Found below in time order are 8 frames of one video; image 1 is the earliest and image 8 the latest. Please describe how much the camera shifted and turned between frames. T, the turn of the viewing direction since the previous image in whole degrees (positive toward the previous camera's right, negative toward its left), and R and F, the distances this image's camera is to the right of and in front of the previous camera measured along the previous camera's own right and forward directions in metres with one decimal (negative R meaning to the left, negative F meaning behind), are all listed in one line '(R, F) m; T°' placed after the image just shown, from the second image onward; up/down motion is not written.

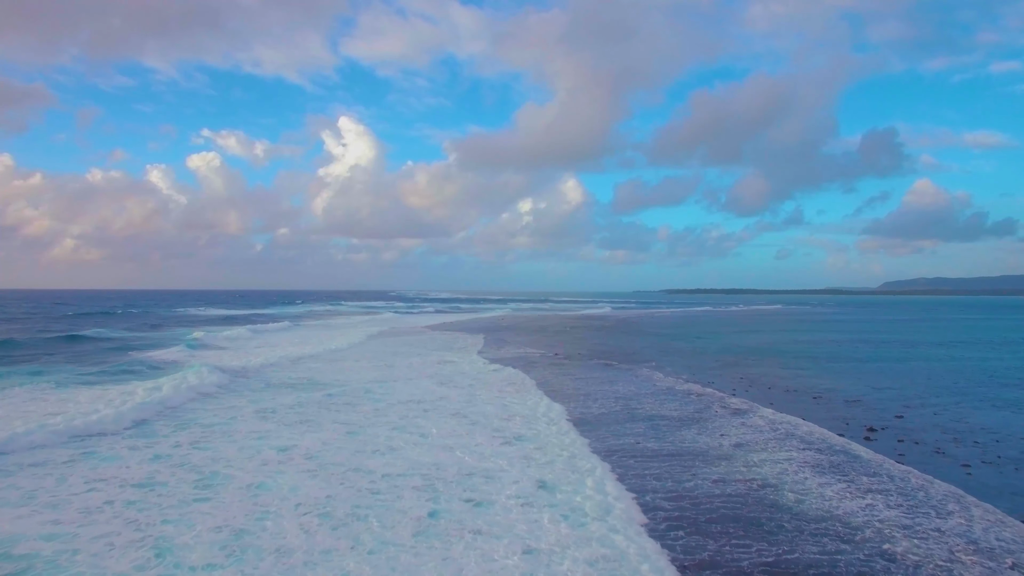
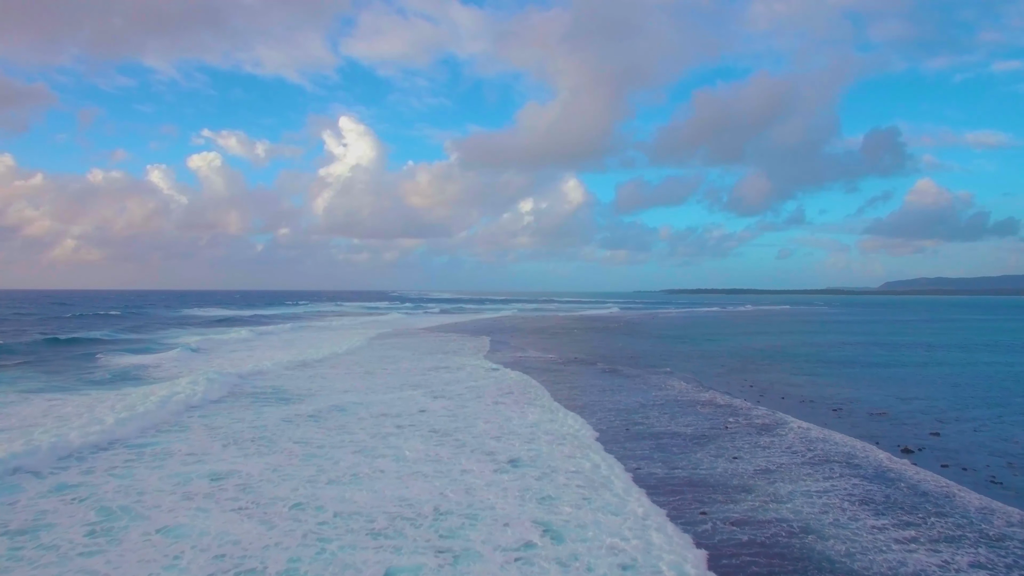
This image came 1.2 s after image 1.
(-0.2, +0.6) m; 0°
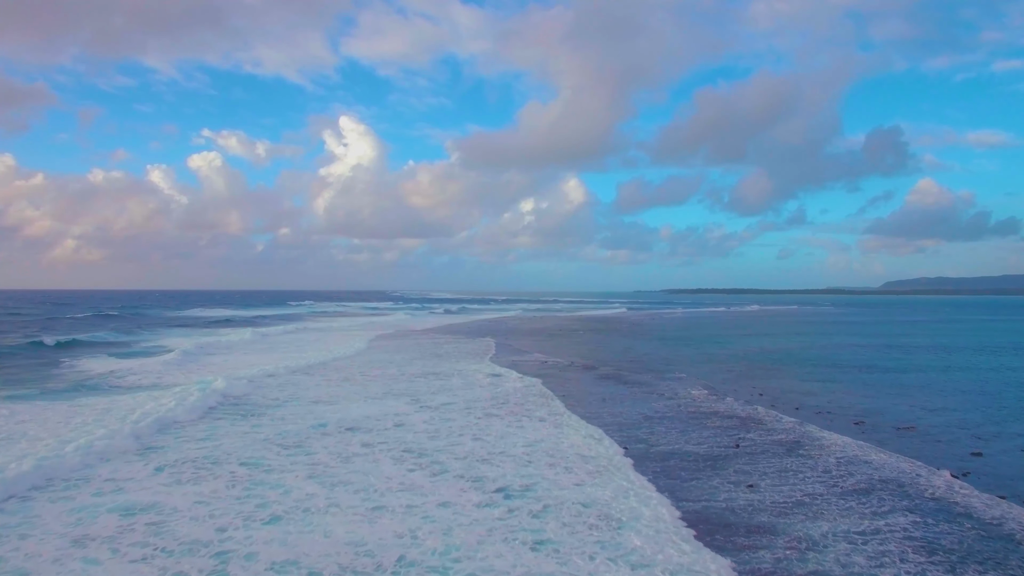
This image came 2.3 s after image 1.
(+0.1, +1.3) m; 0°
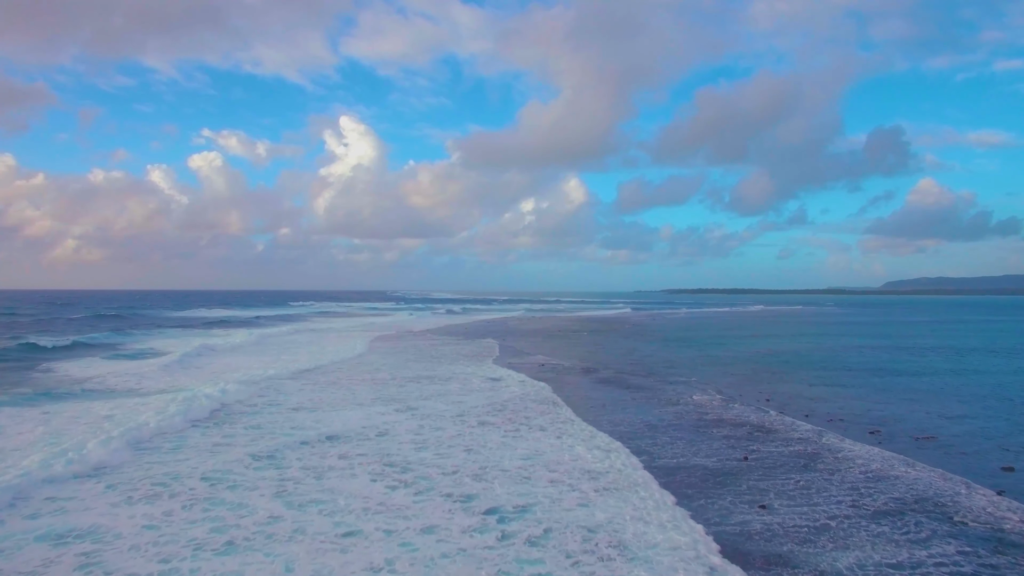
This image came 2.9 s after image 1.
(-0.6, -0.6) m; 0°
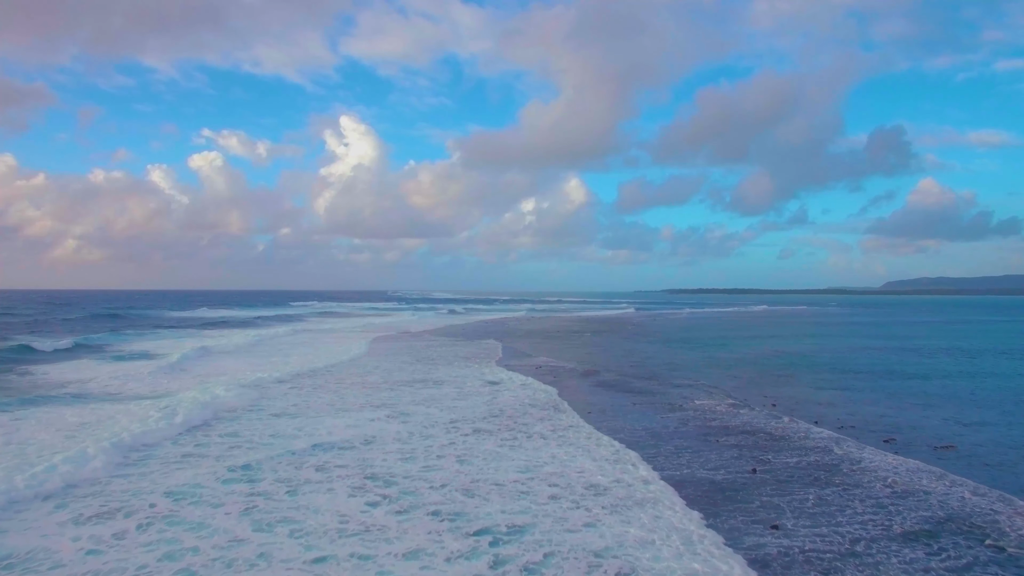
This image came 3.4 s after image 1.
(+0.1, -2.8) m; 0°
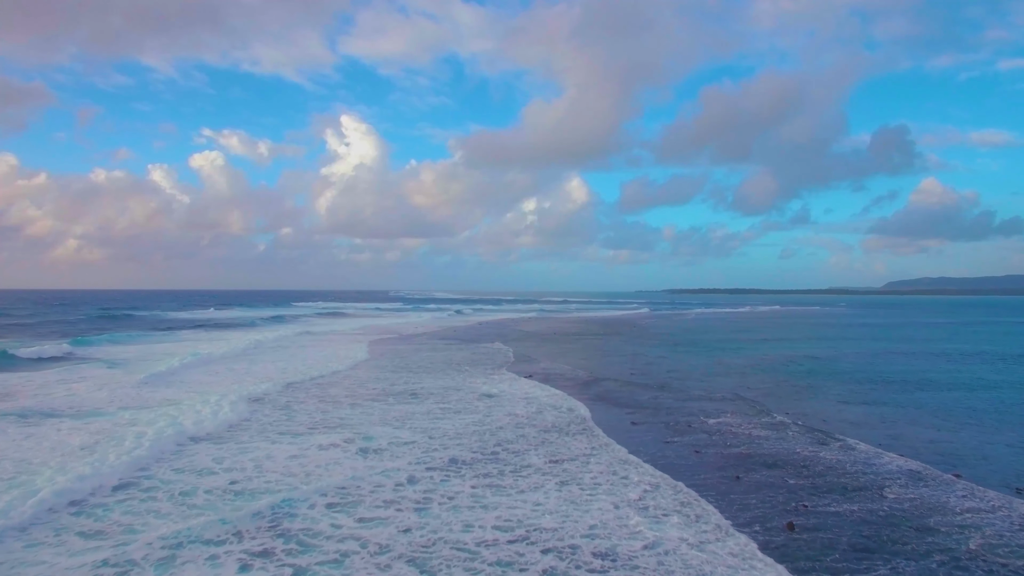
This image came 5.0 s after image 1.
(+0.1, +1.3) m; 0°
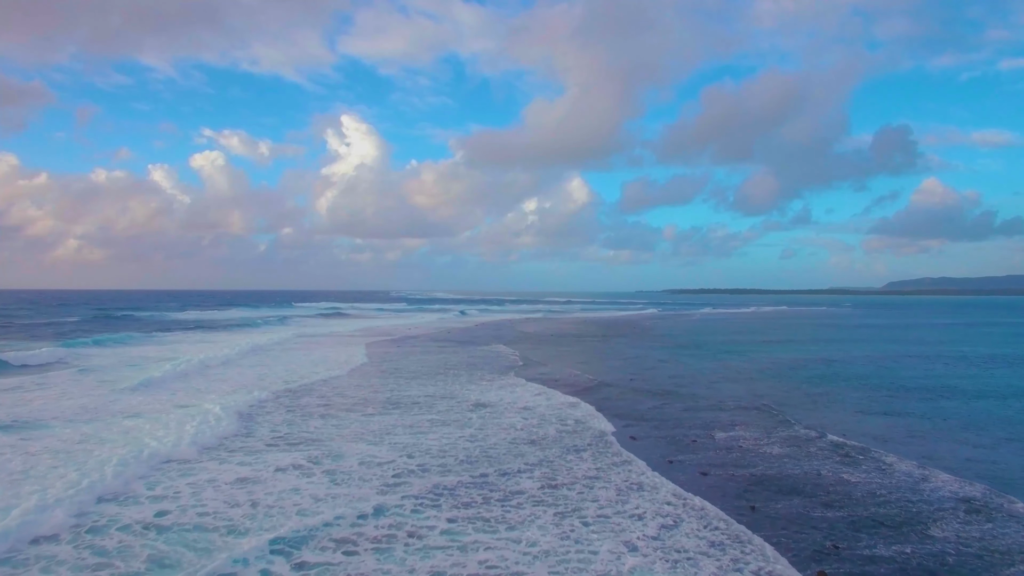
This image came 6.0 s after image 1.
(-0.1, +0.6) m; 0°
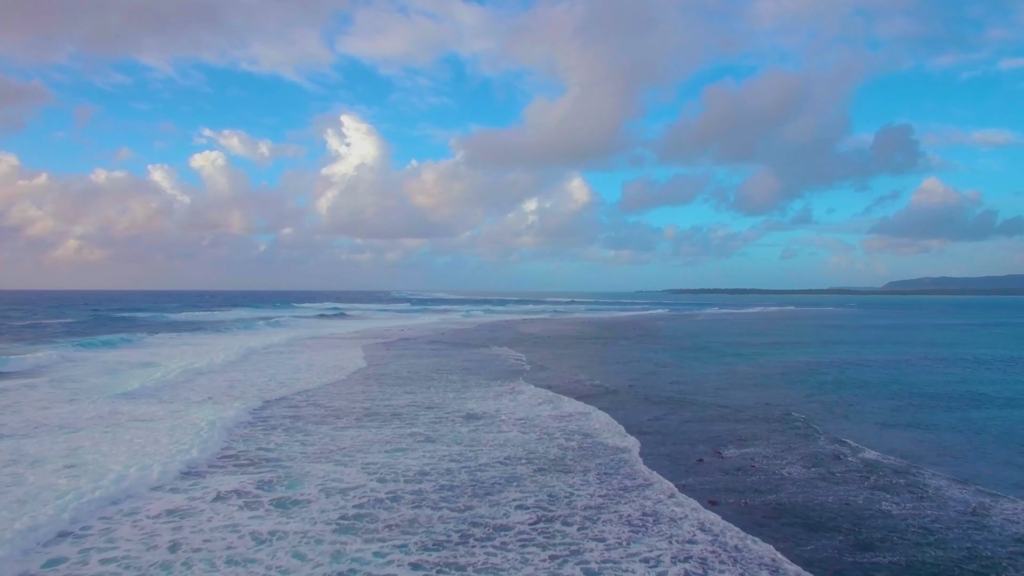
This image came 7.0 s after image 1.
(+0.1, +1.2) m; 0°
